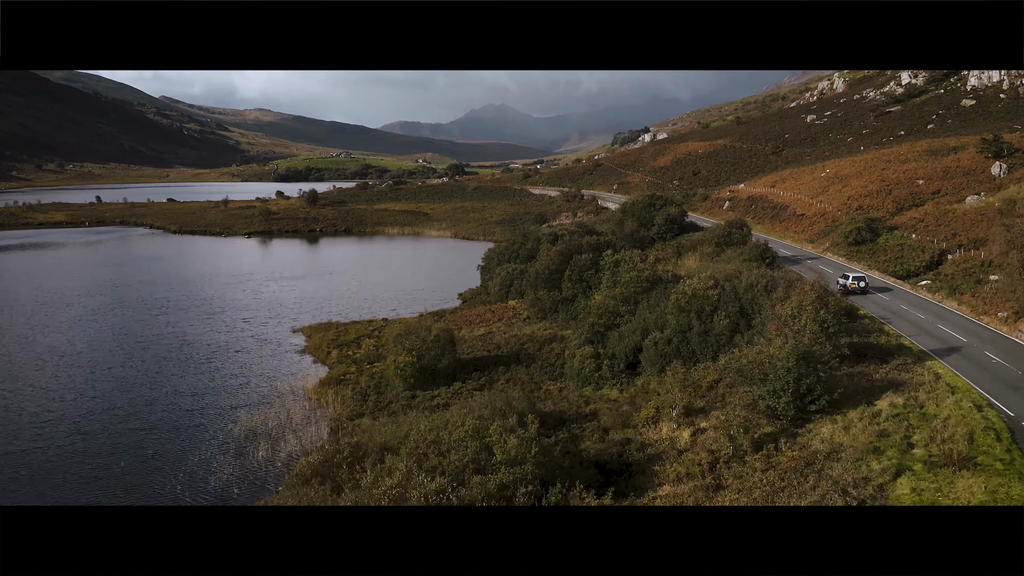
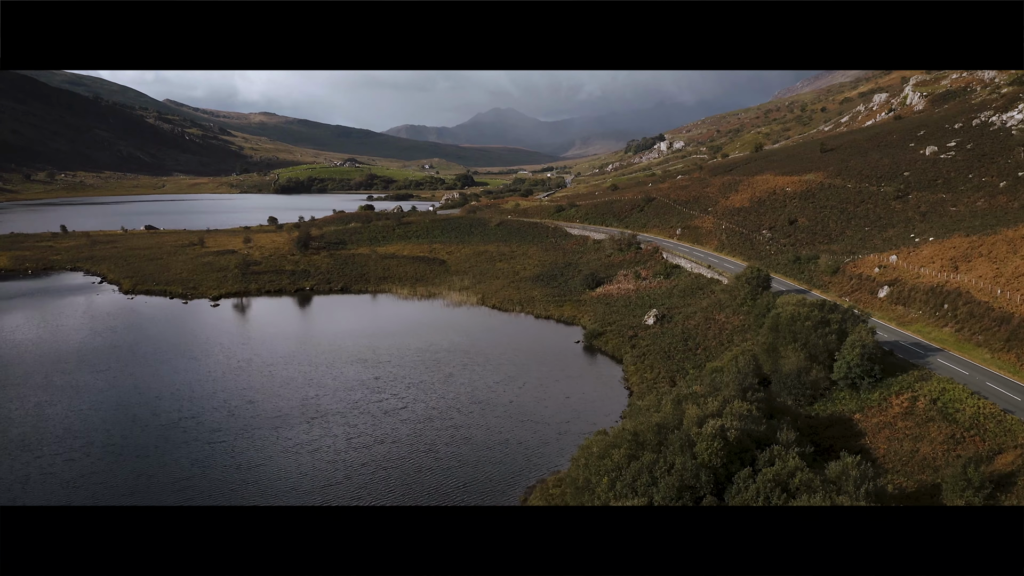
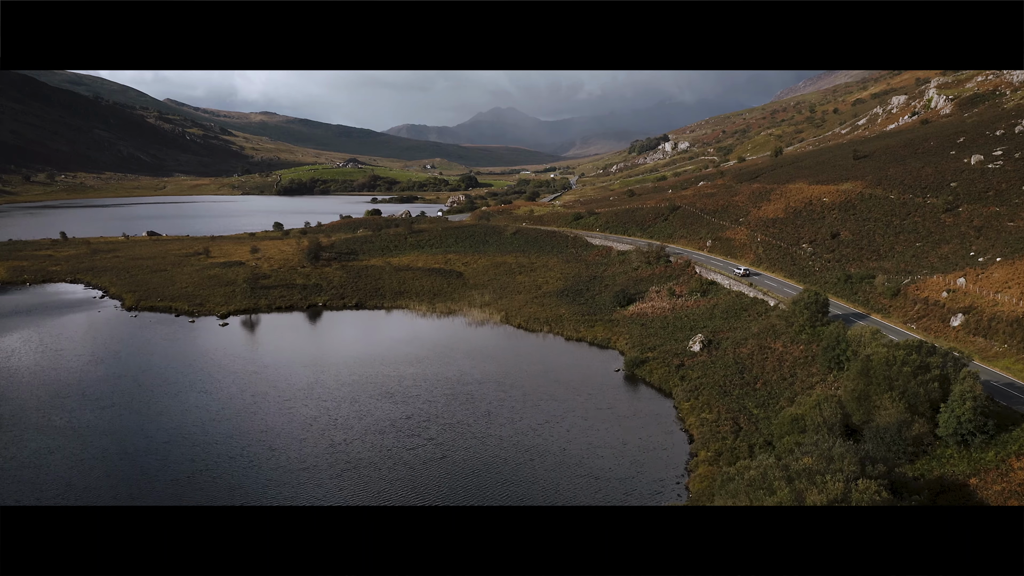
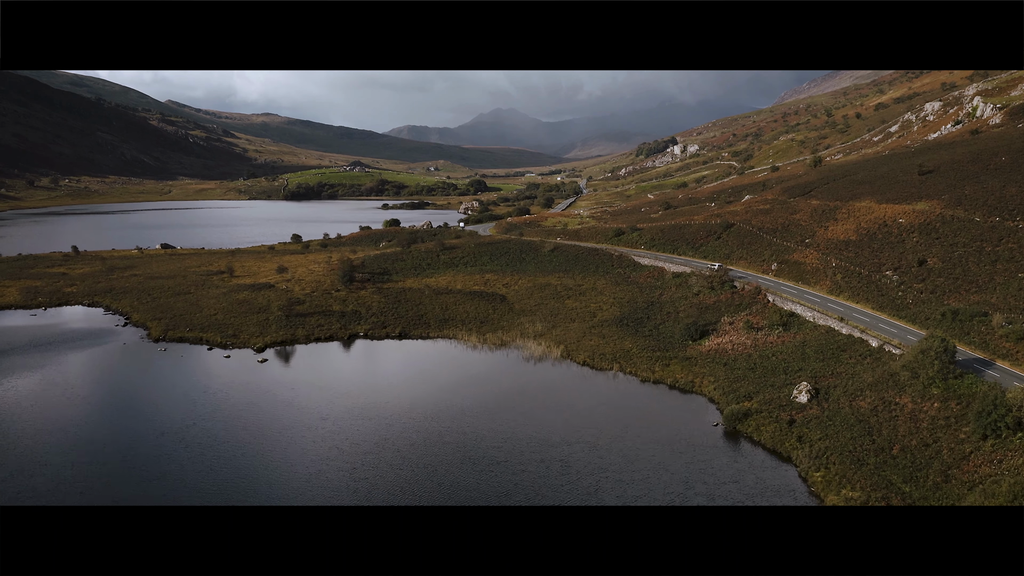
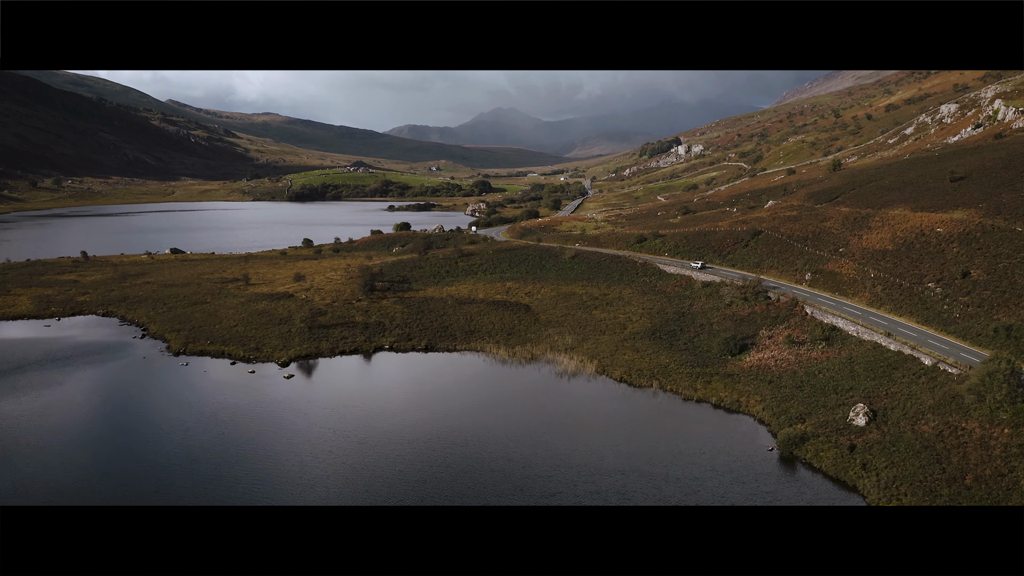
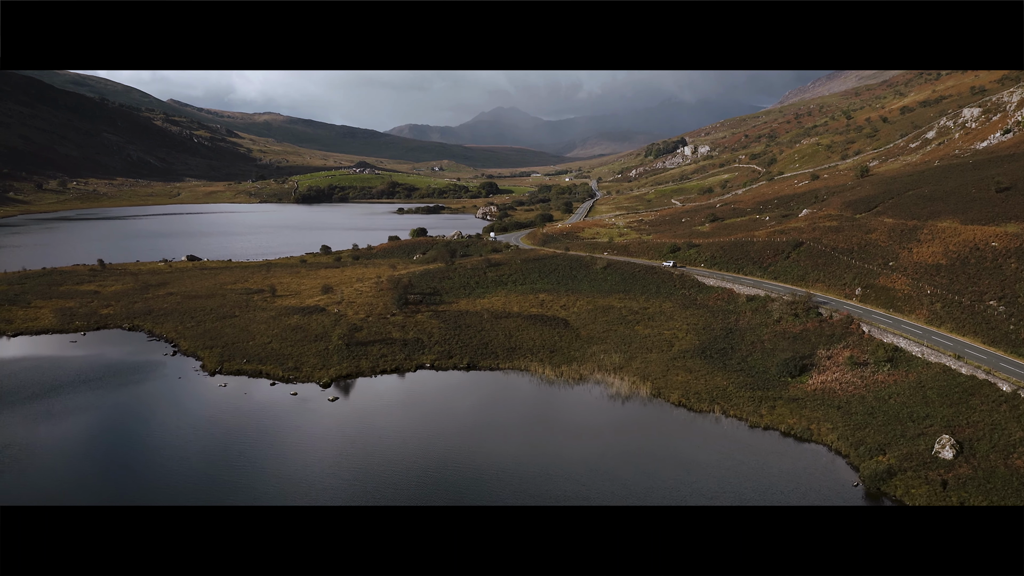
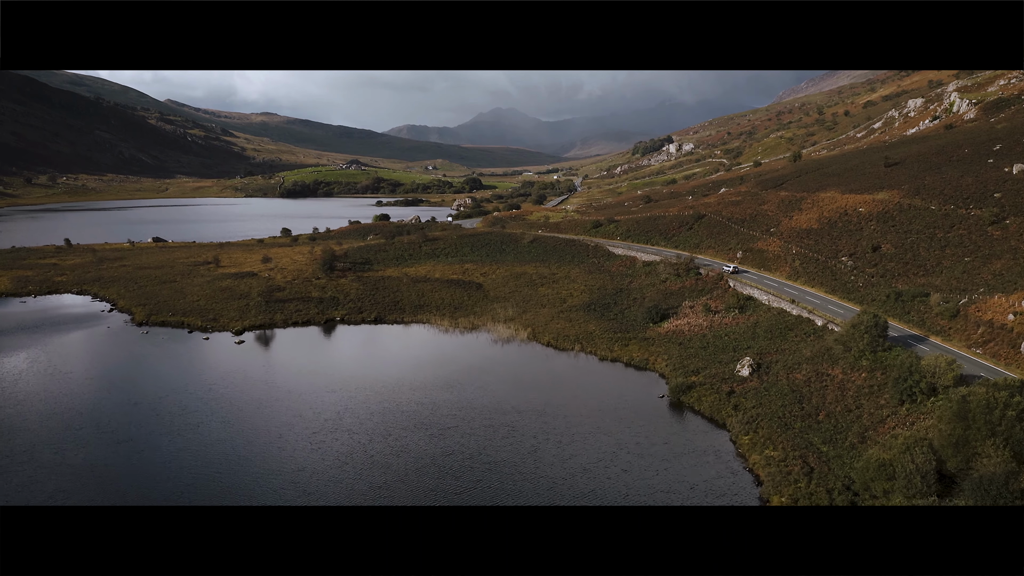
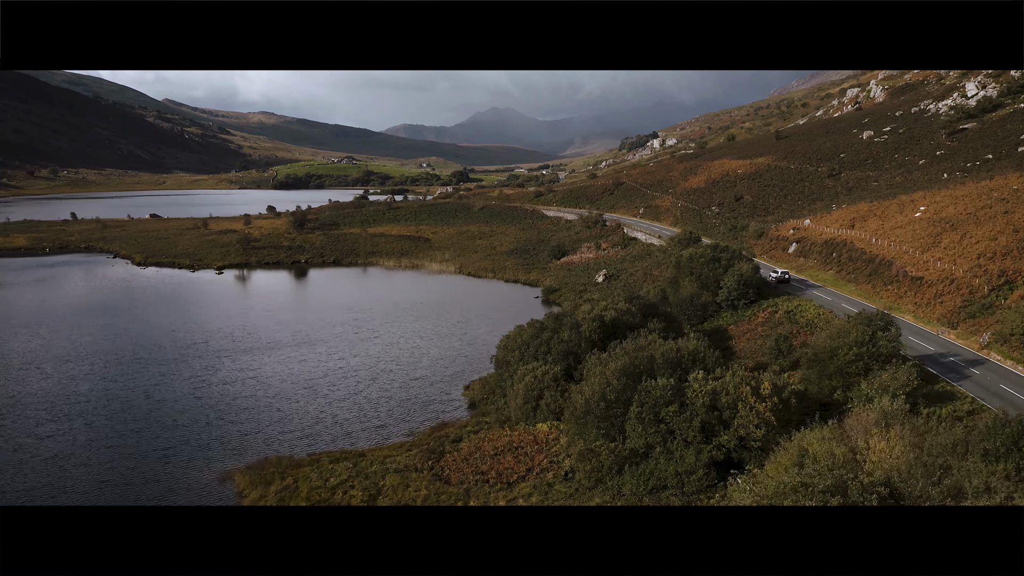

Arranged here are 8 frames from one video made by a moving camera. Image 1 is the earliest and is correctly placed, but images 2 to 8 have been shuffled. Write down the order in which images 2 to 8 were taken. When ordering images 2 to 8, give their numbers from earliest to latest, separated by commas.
8, 2, 3, 7, 4, 5, 6
